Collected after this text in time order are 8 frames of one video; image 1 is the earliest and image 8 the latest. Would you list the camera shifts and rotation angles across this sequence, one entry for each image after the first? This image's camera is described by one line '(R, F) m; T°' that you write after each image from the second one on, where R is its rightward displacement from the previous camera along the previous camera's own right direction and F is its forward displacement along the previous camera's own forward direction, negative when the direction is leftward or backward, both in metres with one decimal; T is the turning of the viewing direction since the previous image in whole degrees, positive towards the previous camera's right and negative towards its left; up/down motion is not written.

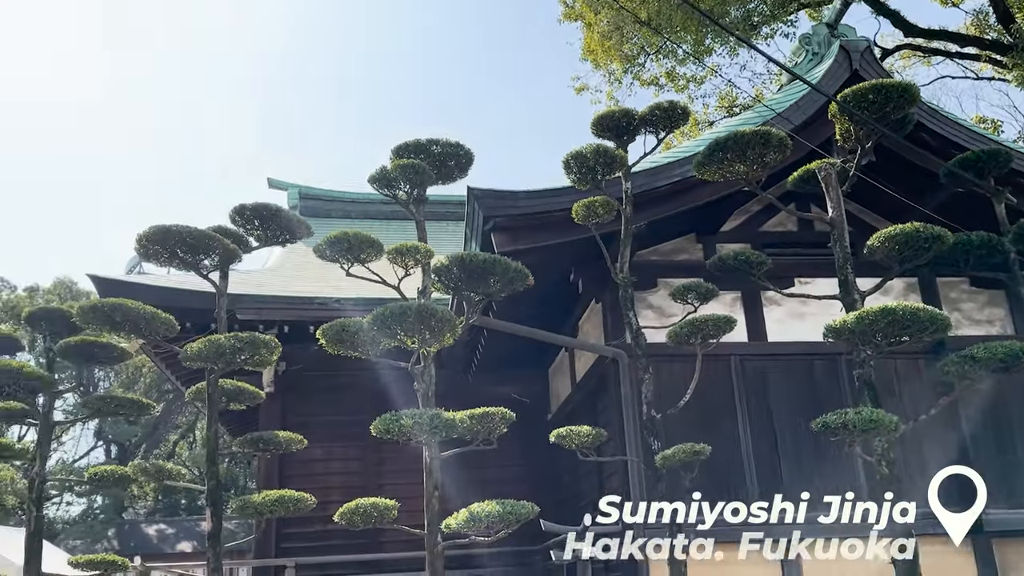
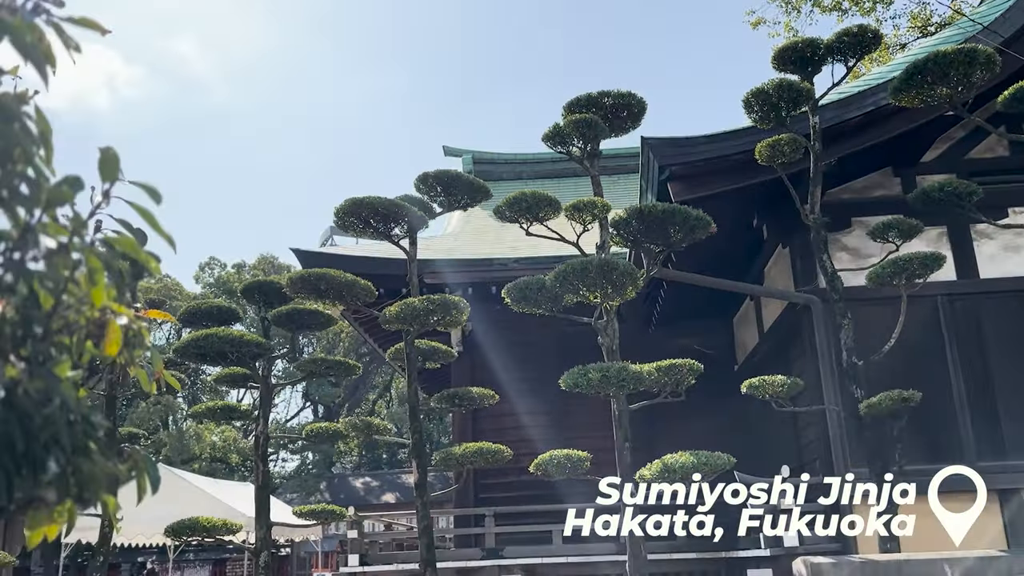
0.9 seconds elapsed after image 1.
(0.0, 0.0) m; -12°
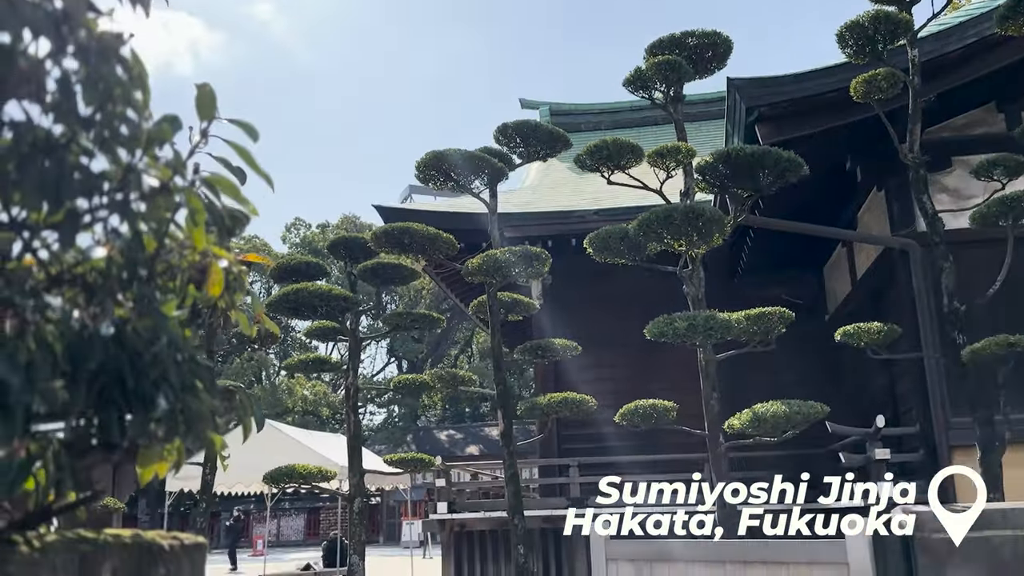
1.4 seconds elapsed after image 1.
(0.0, 0.0) m; -5°
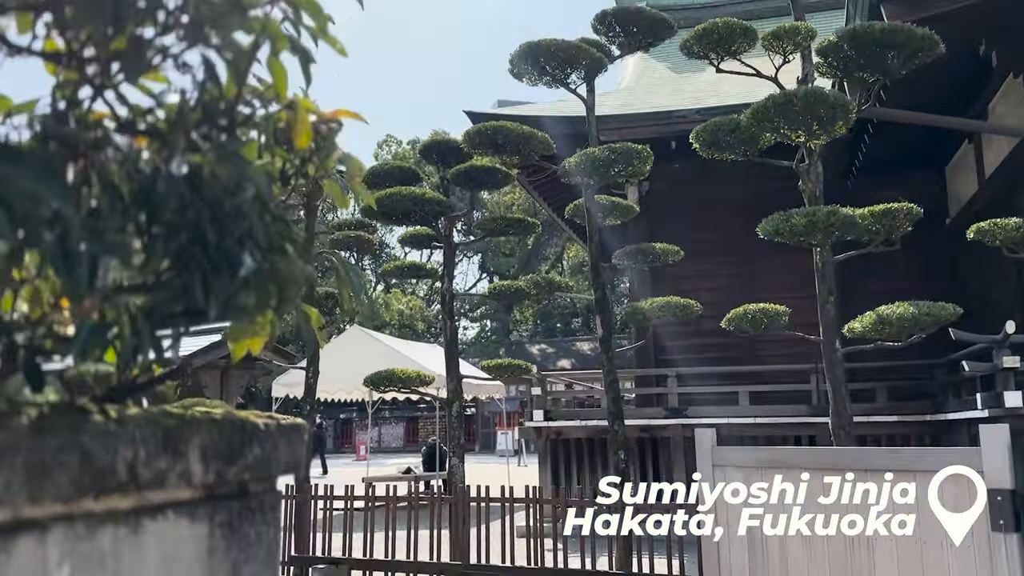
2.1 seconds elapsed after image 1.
(-0.1, +0.2) m; -6°
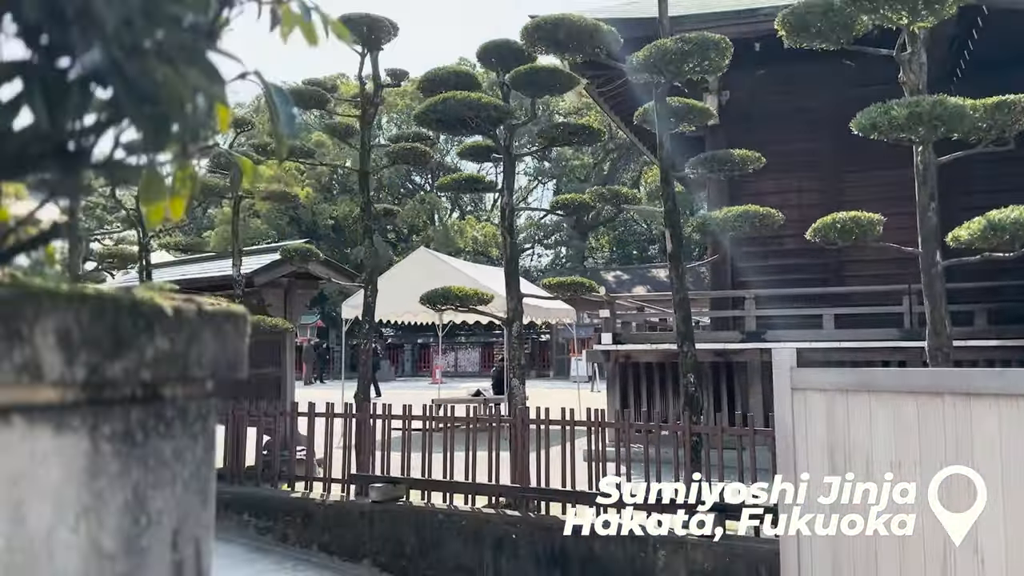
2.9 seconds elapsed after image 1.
(+0.1, +0.4) m; -5°
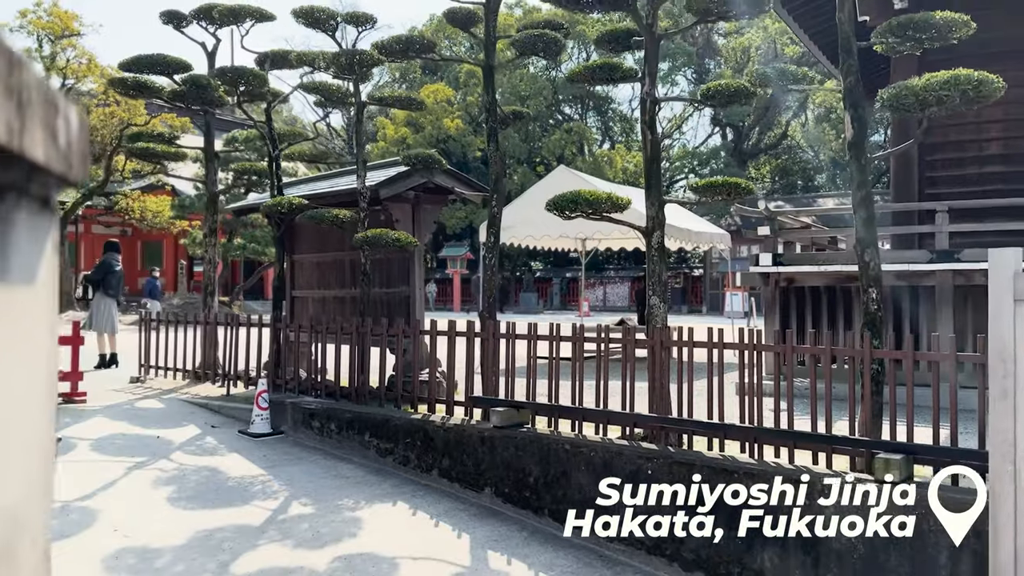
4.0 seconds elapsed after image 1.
(+0.1, +0.7) m; -10°
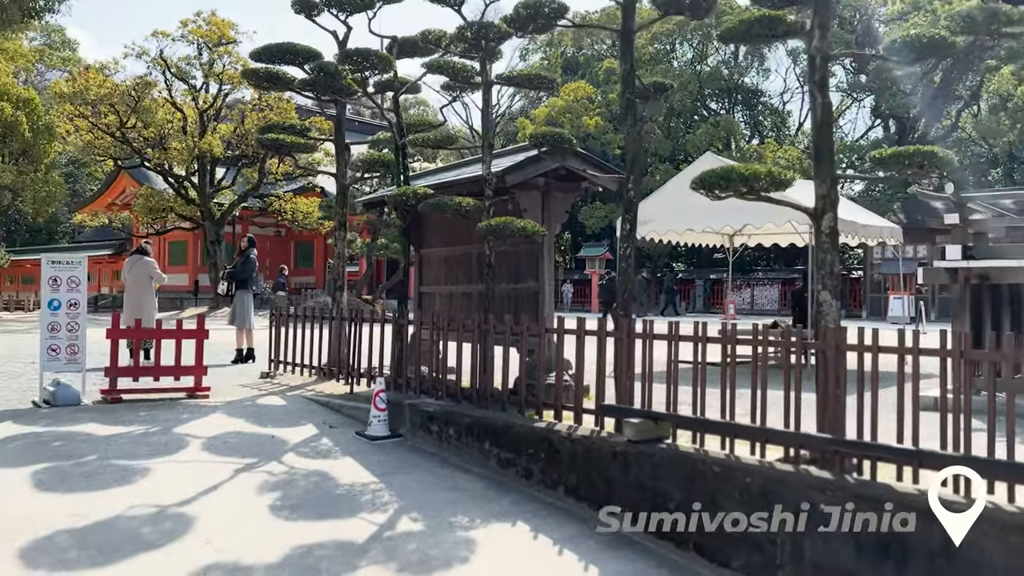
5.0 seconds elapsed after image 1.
(0.0, +0.7) m; -10°
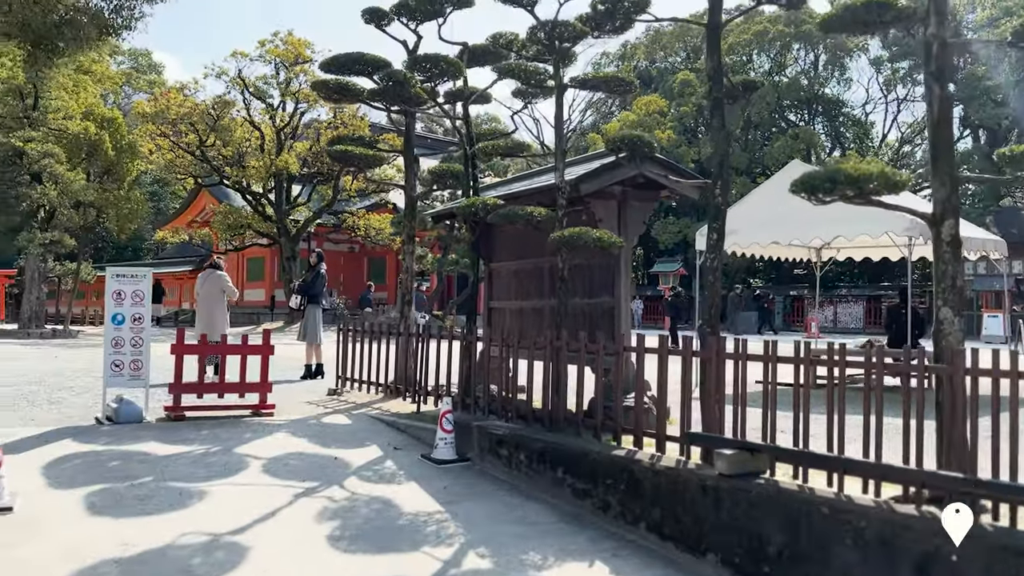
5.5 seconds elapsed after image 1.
(0.0, +0.4) m; -5°
